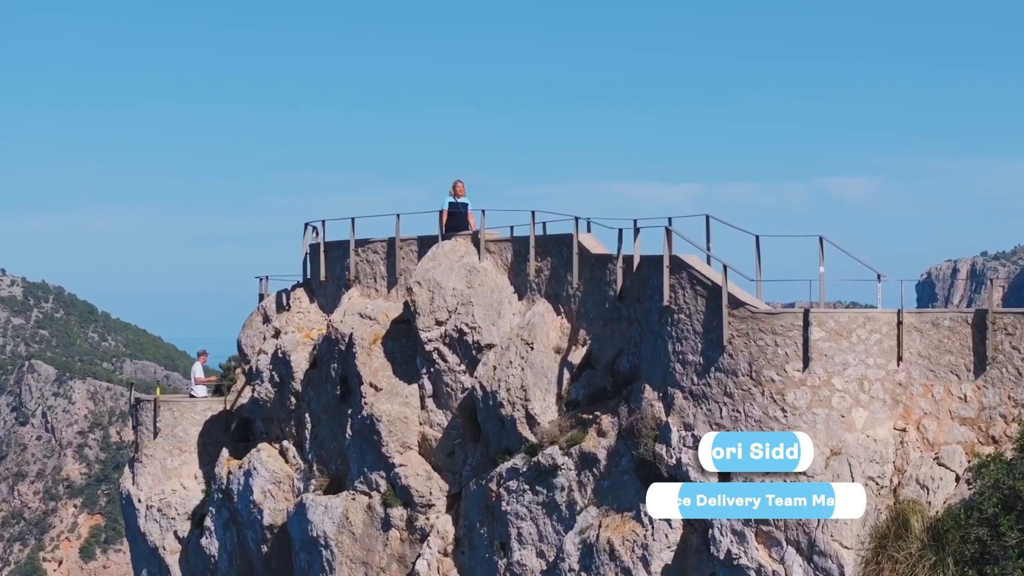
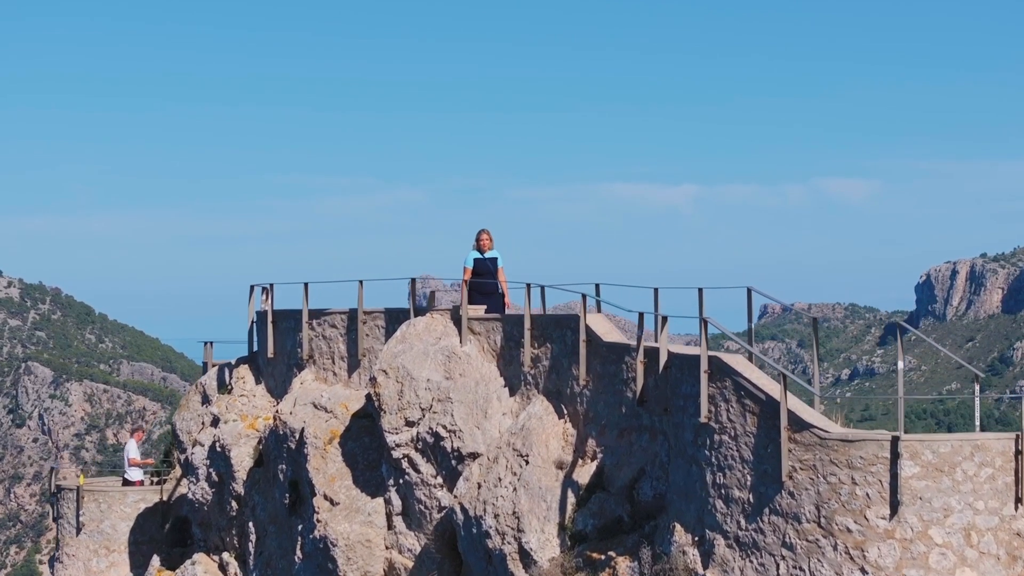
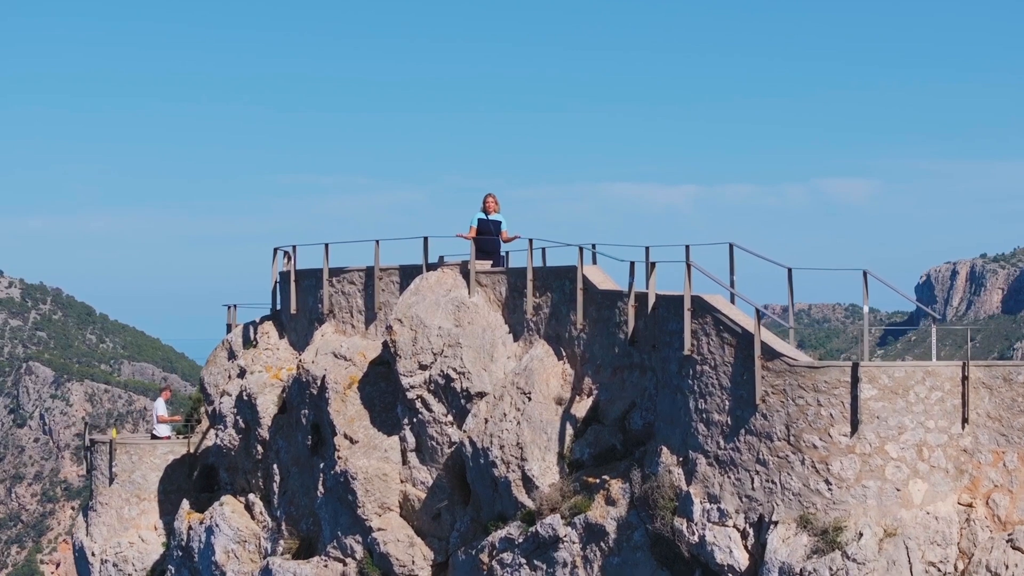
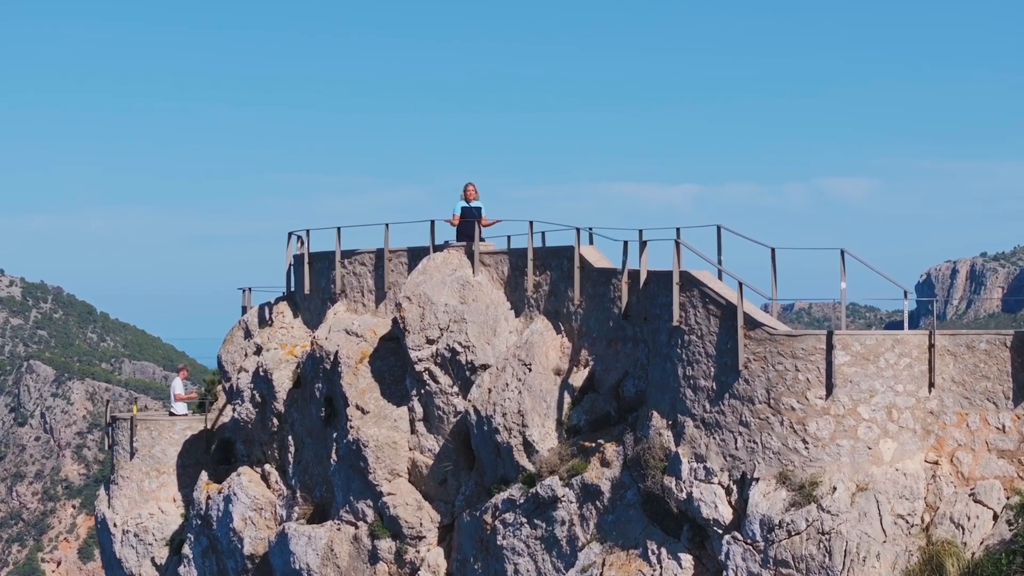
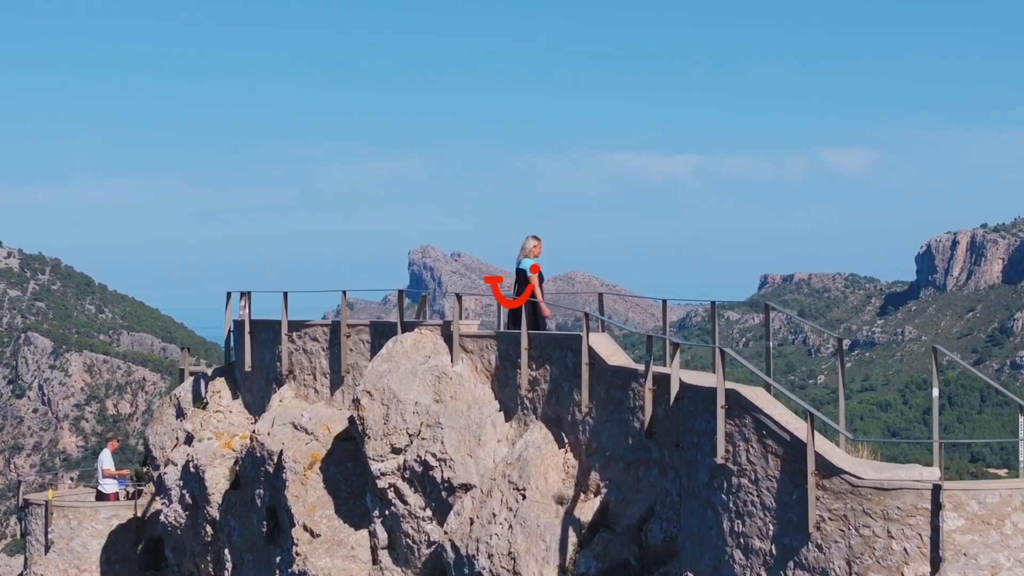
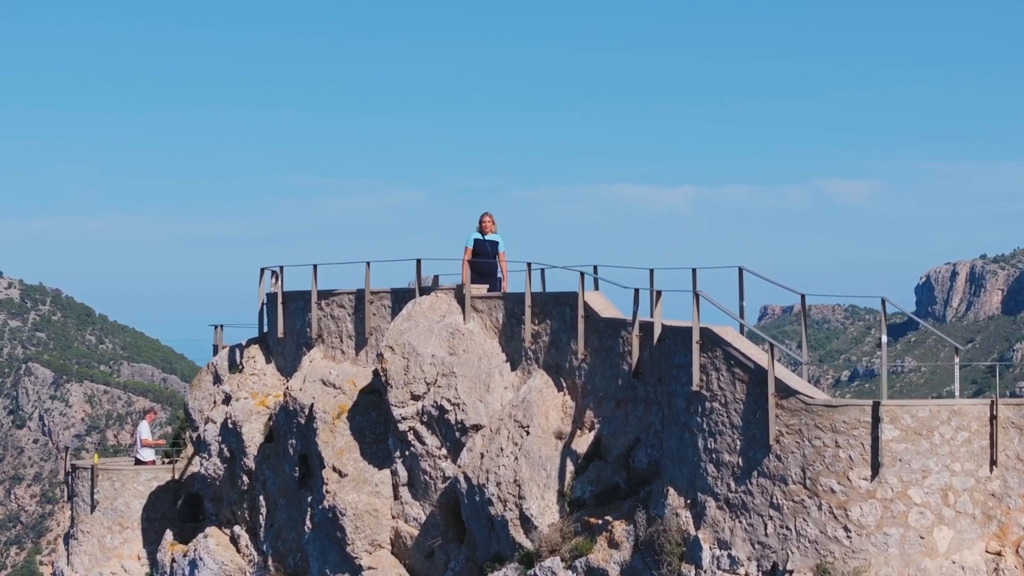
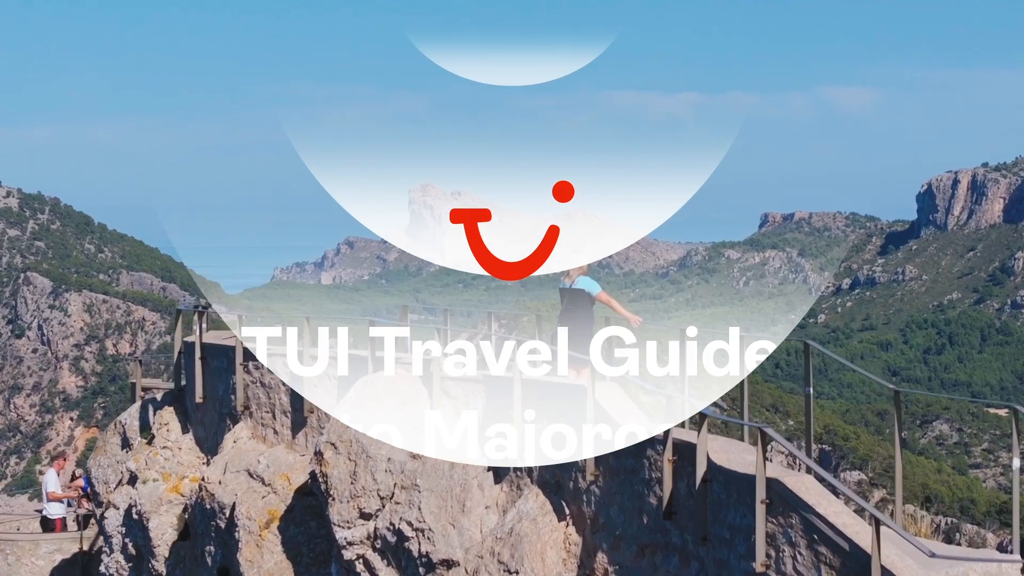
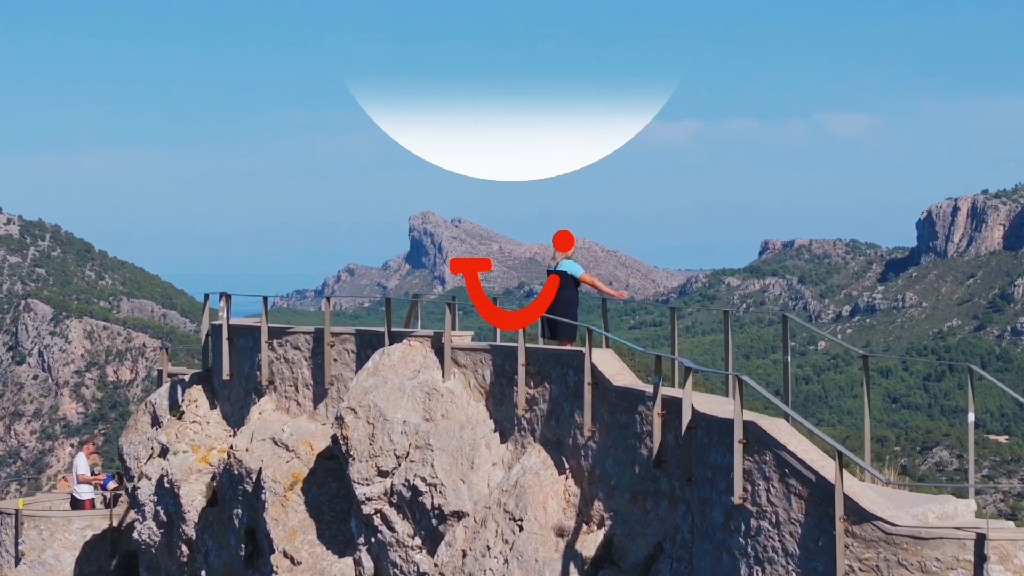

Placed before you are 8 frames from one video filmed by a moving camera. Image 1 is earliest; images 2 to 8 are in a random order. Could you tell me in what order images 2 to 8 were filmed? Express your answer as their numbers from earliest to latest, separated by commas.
4, 3, 6, 2, 5, 8, 7
